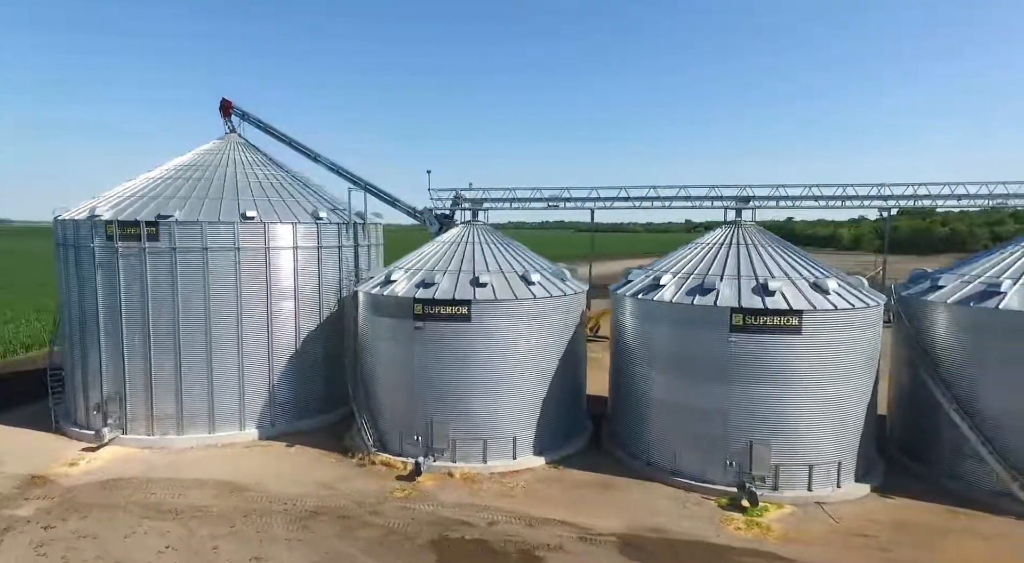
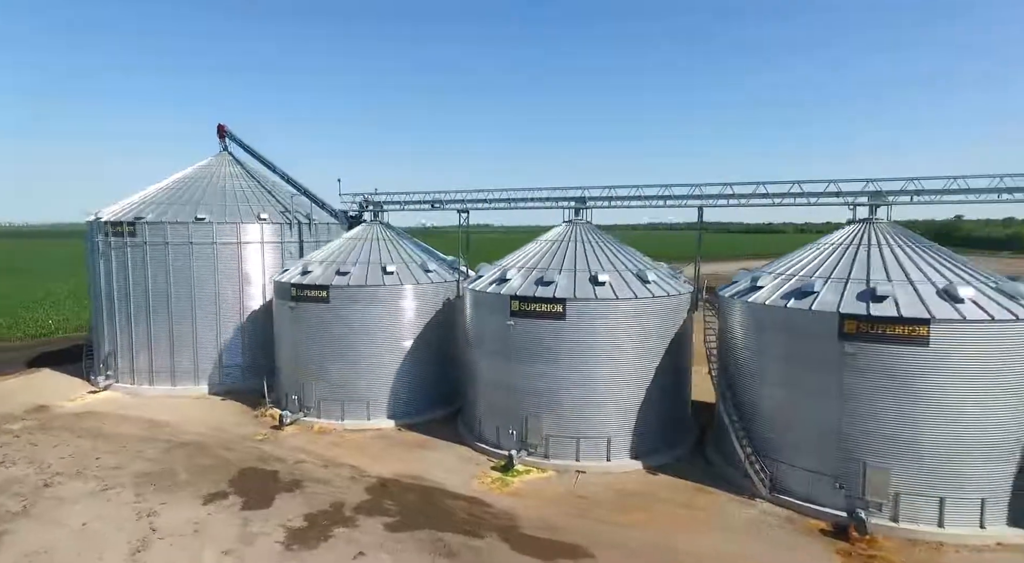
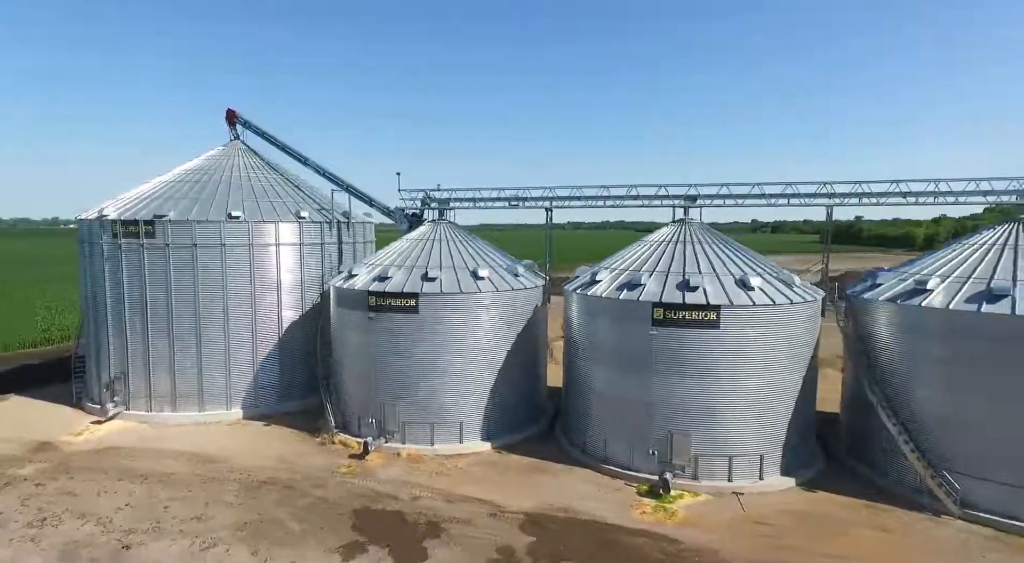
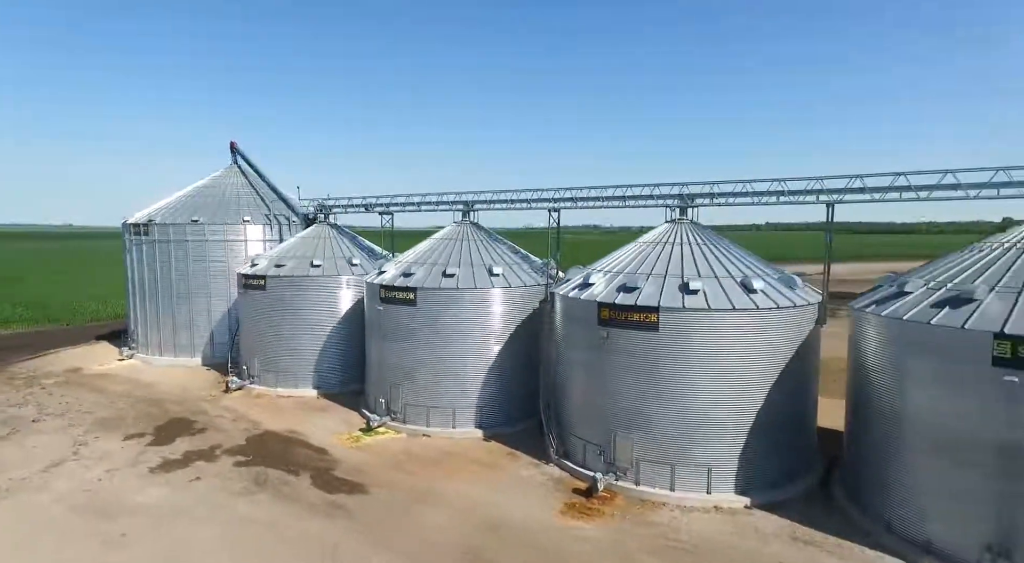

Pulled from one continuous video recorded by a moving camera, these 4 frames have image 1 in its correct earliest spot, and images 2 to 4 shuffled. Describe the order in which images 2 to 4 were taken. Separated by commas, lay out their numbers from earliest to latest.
3, 2, 4
